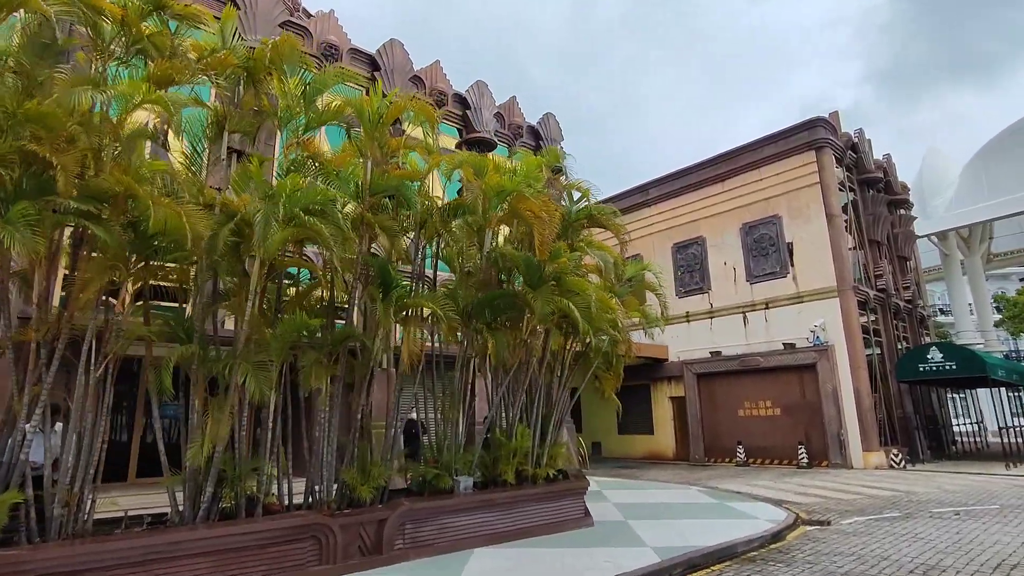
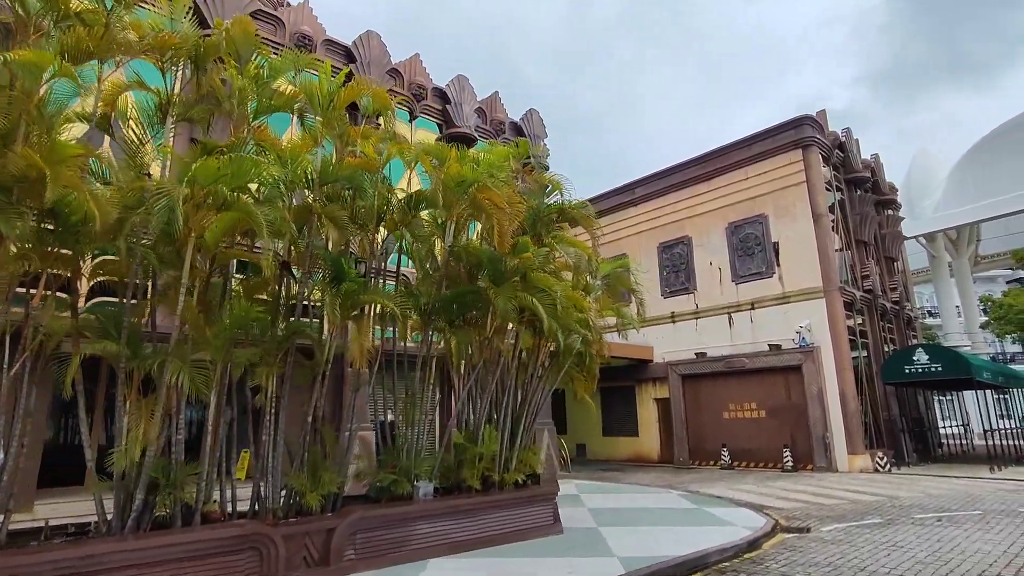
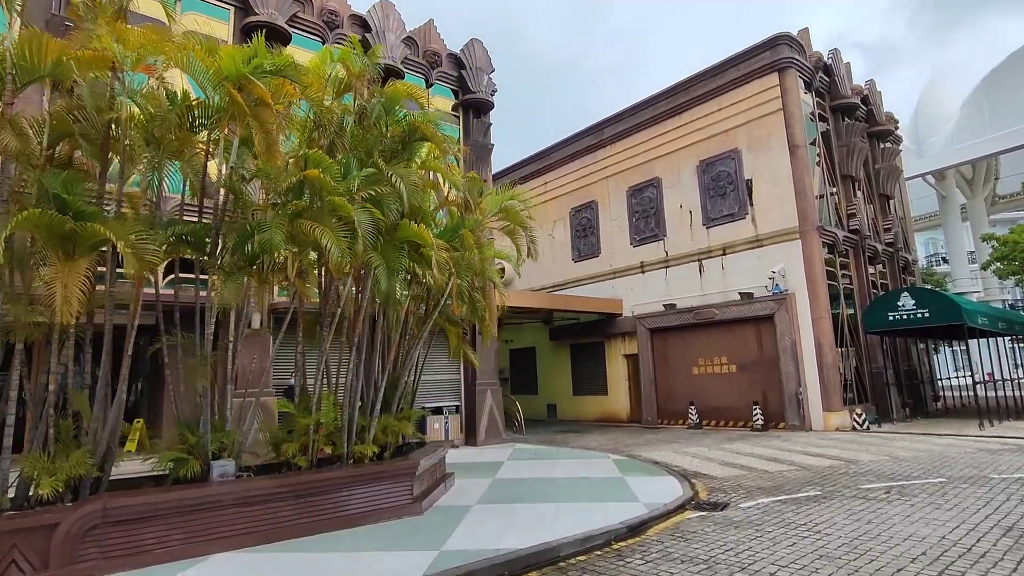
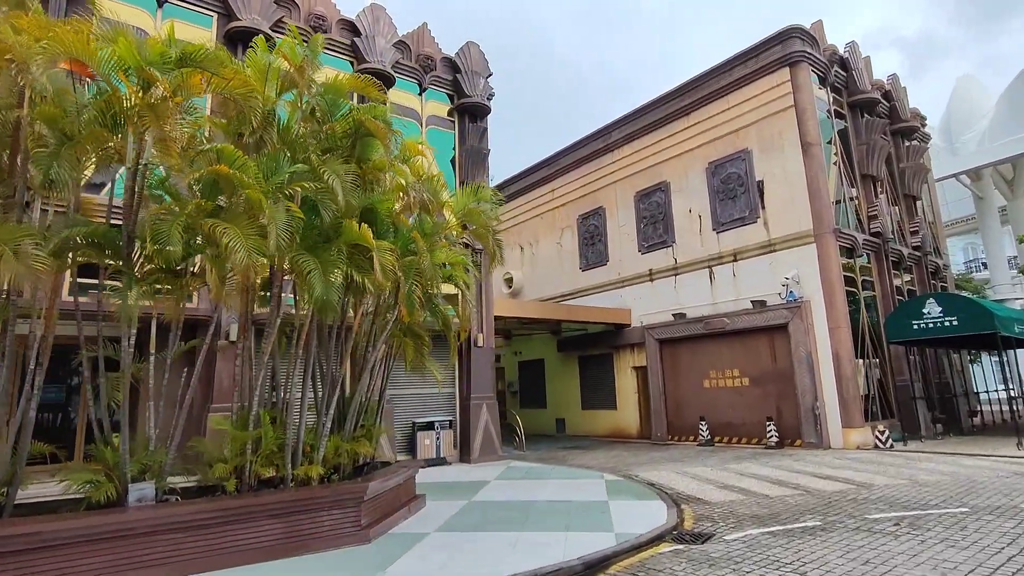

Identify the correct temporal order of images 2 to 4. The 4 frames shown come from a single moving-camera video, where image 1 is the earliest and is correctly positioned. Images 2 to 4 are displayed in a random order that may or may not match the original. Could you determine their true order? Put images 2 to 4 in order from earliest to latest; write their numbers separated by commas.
2, 3, 4
